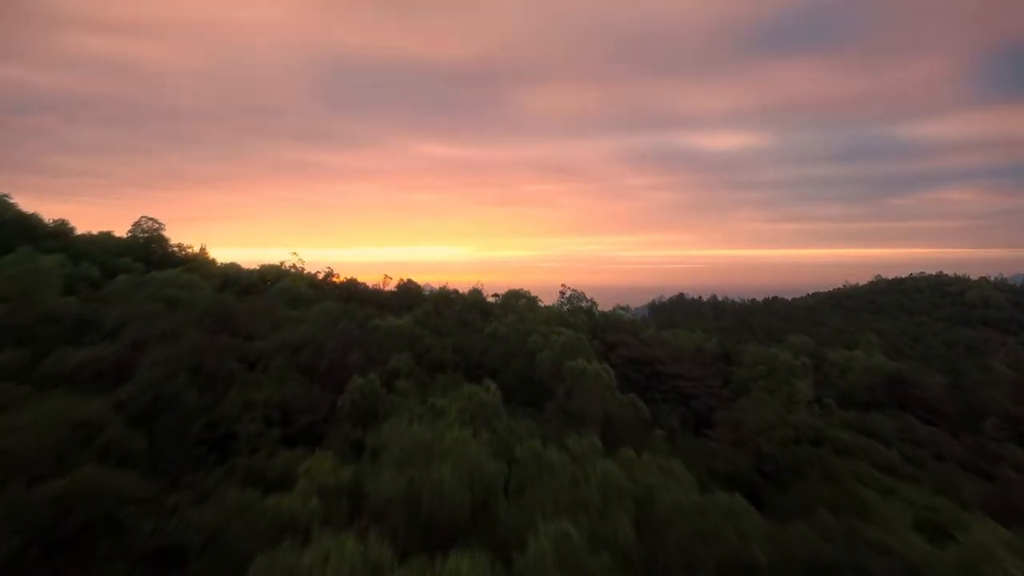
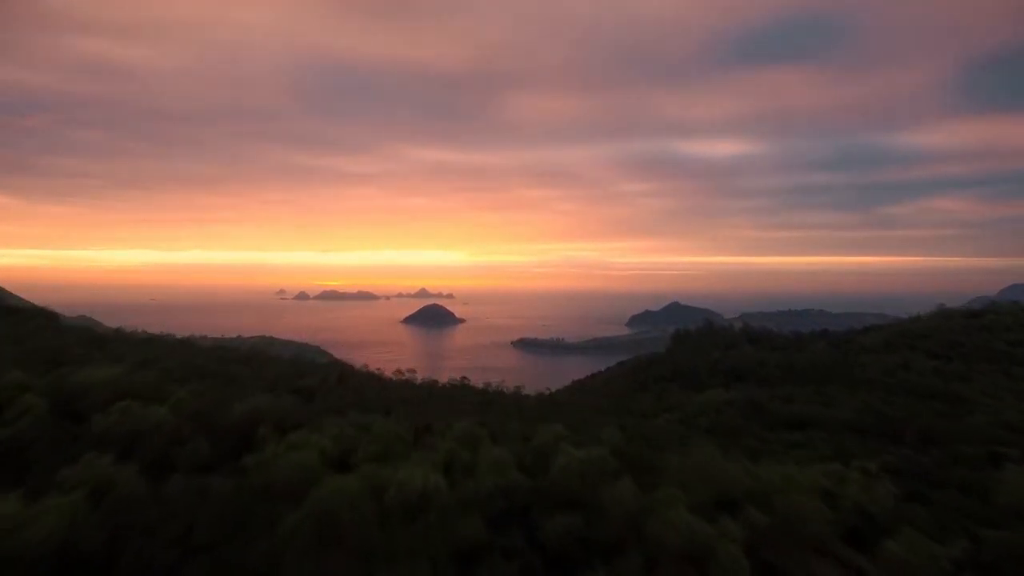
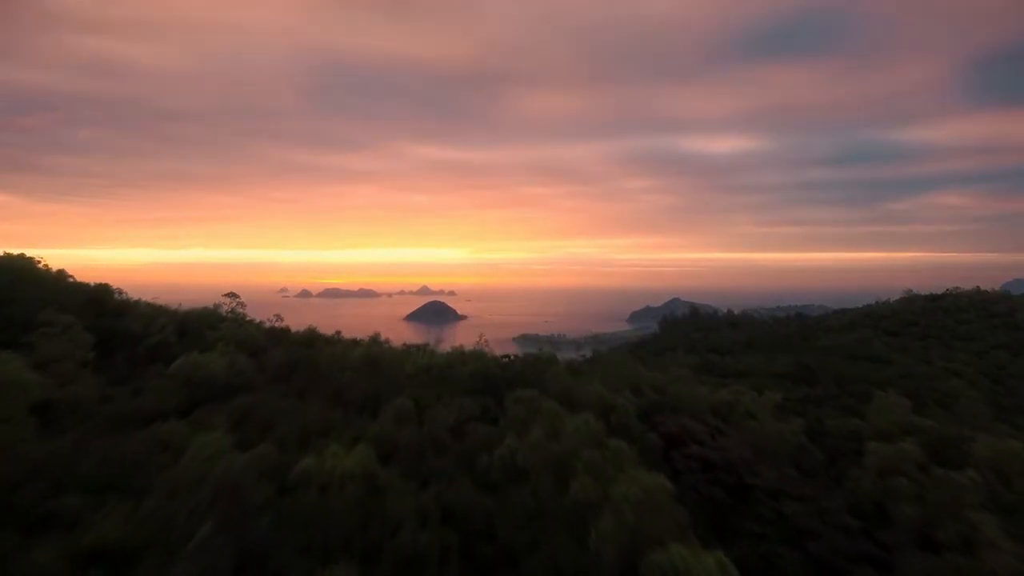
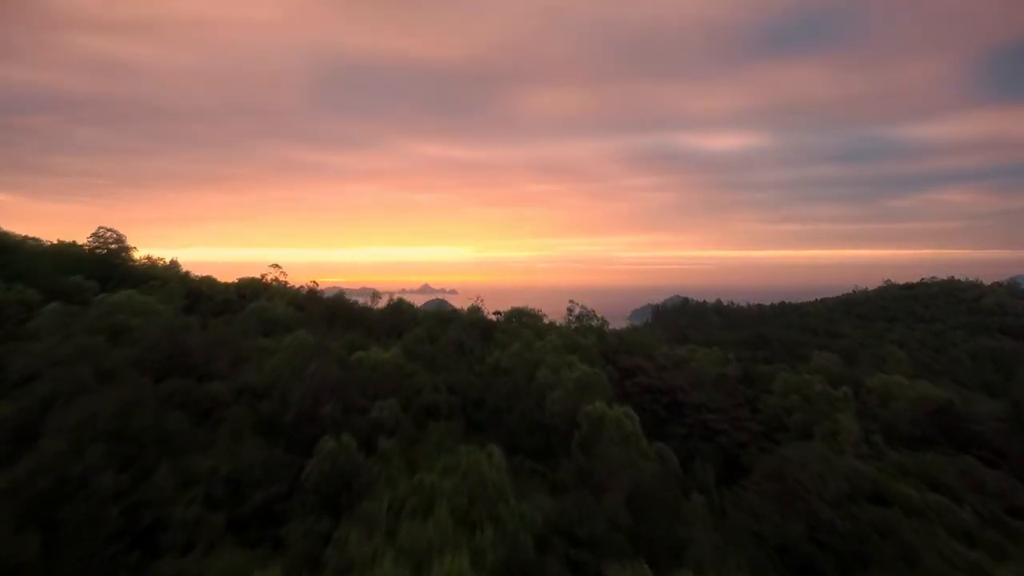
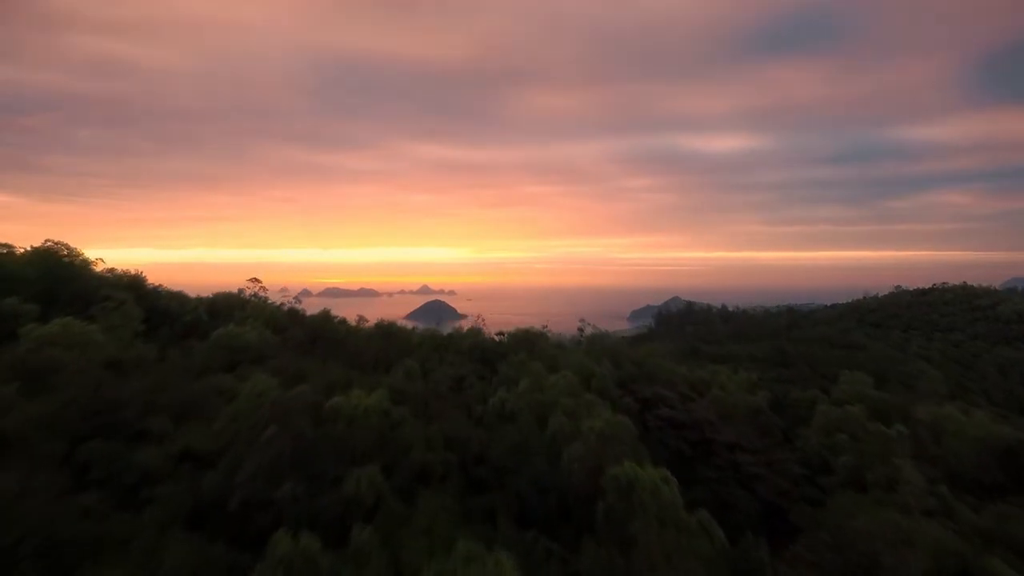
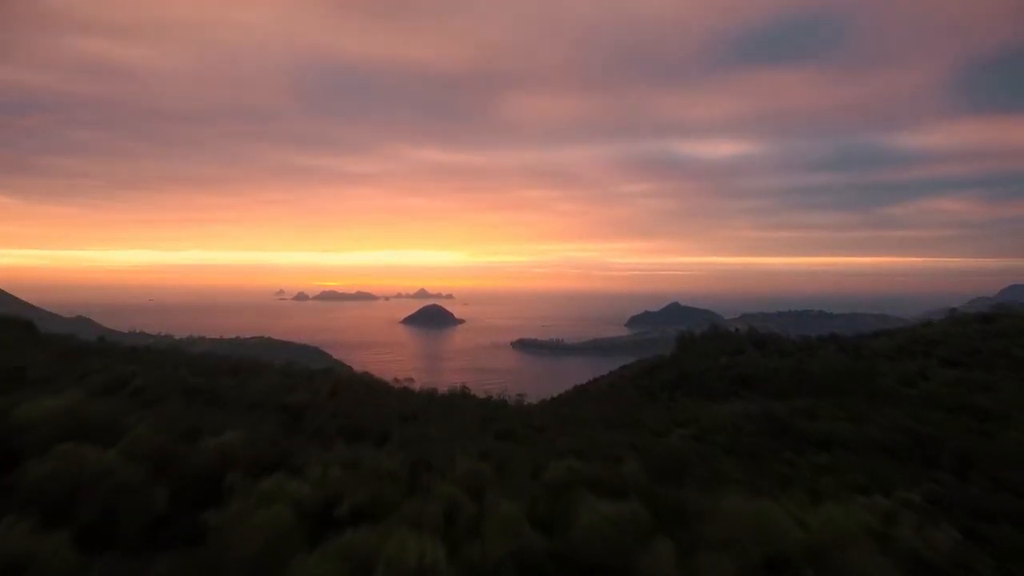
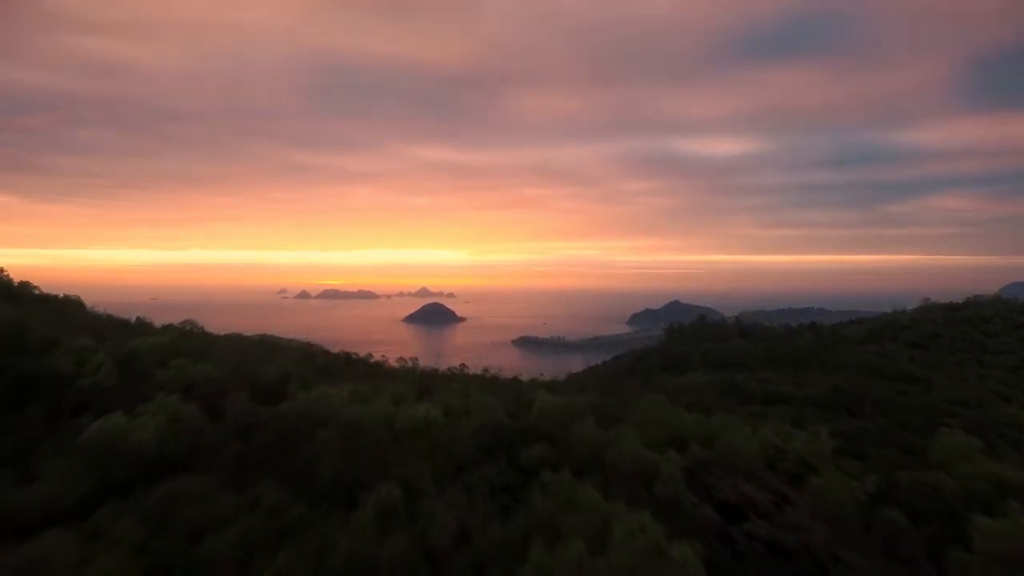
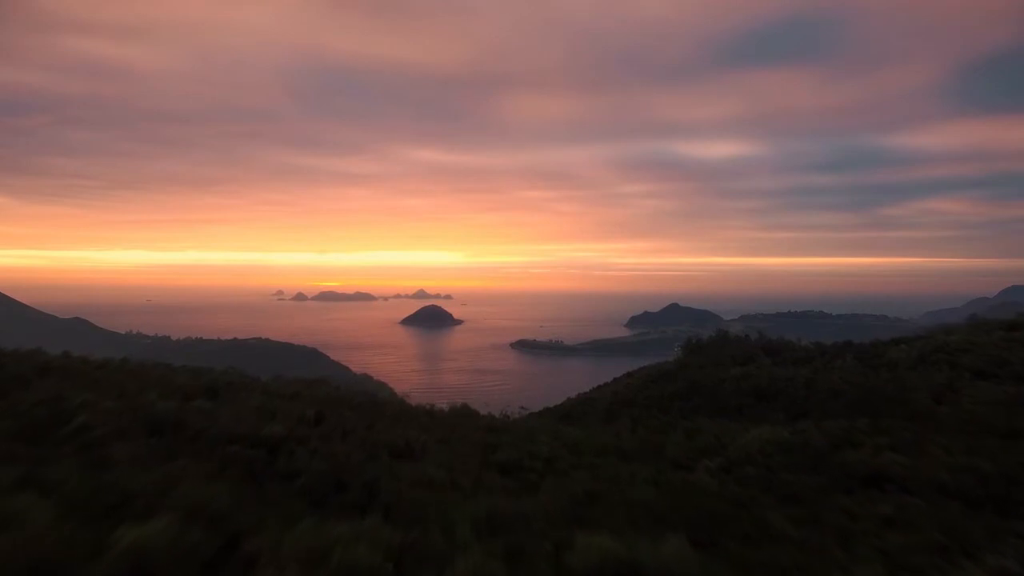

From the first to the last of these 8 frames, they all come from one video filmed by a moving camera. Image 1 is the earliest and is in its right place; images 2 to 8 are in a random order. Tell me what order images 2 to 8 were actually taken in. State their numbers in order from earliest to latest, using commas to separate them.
4, 5, 3, 7, 2, 6, 8
